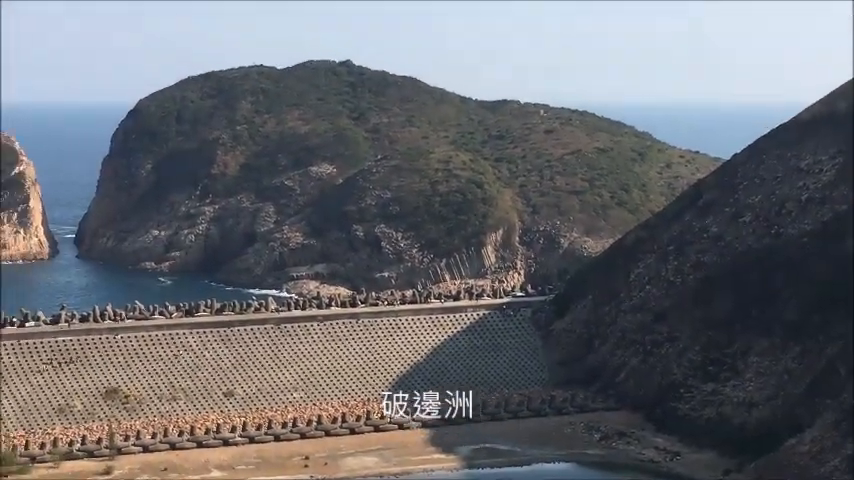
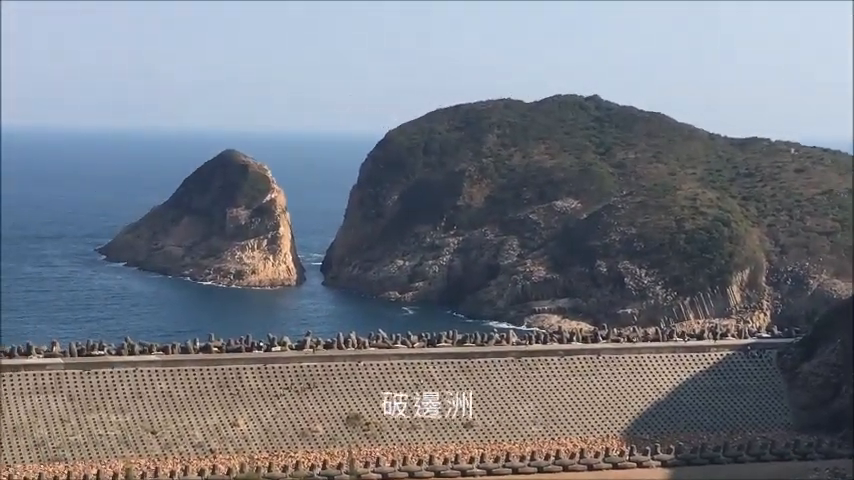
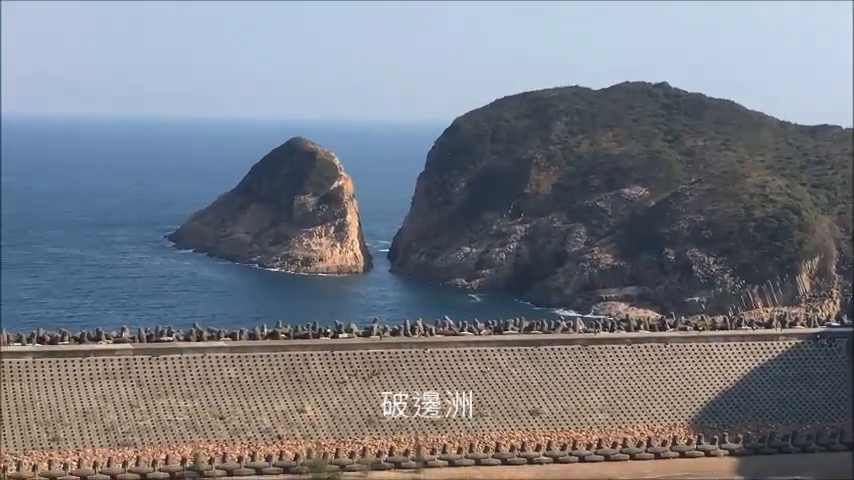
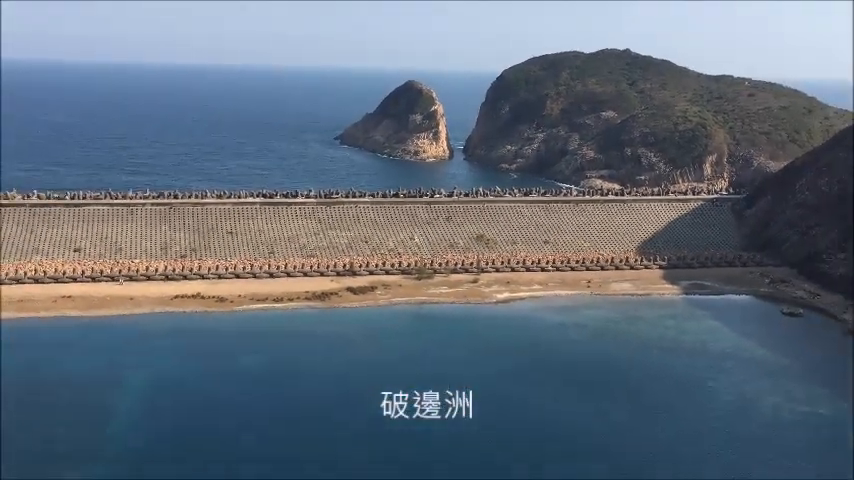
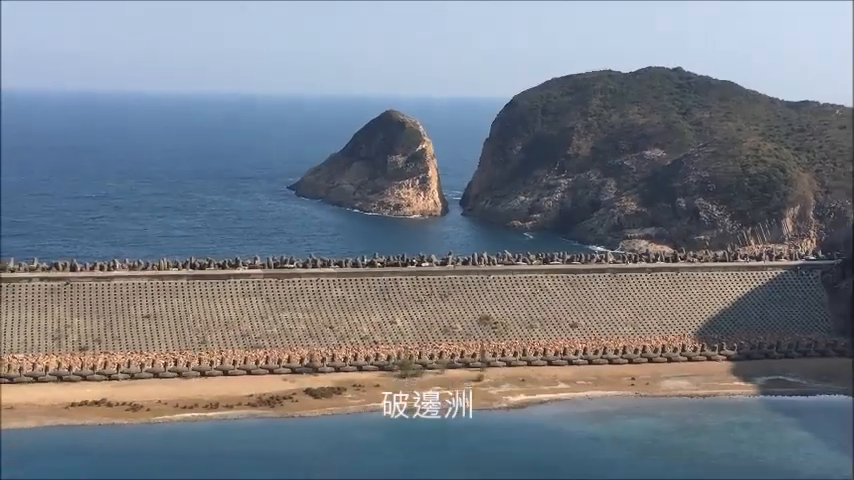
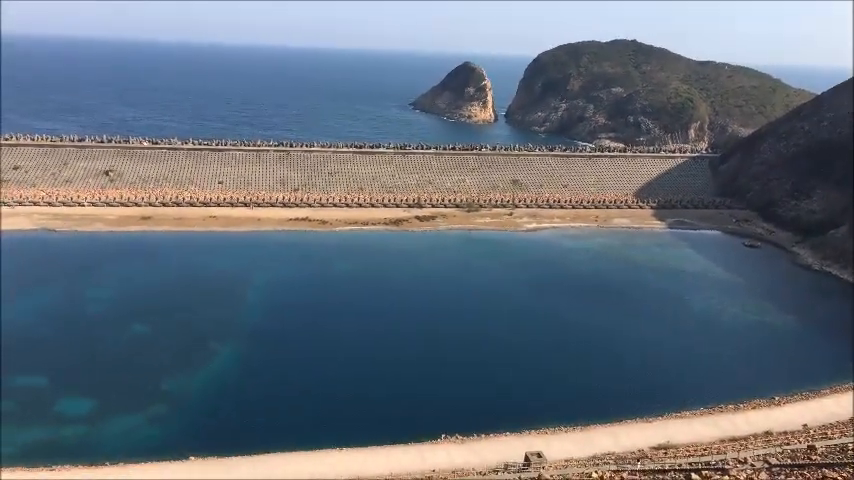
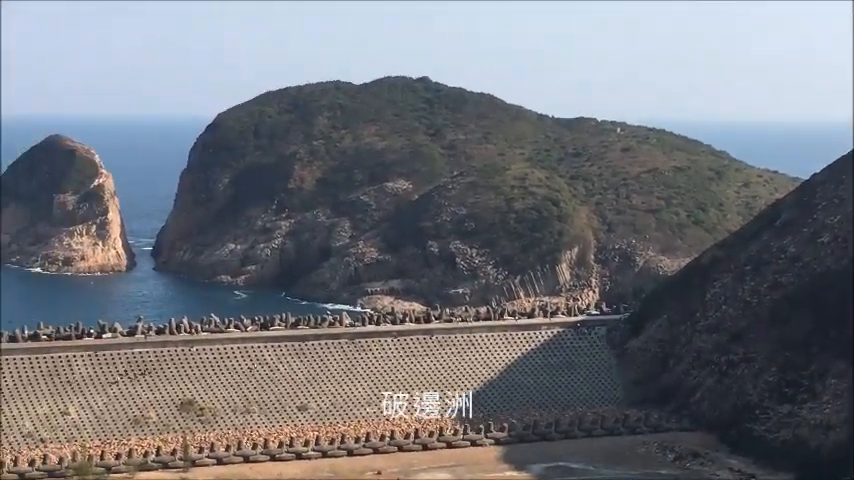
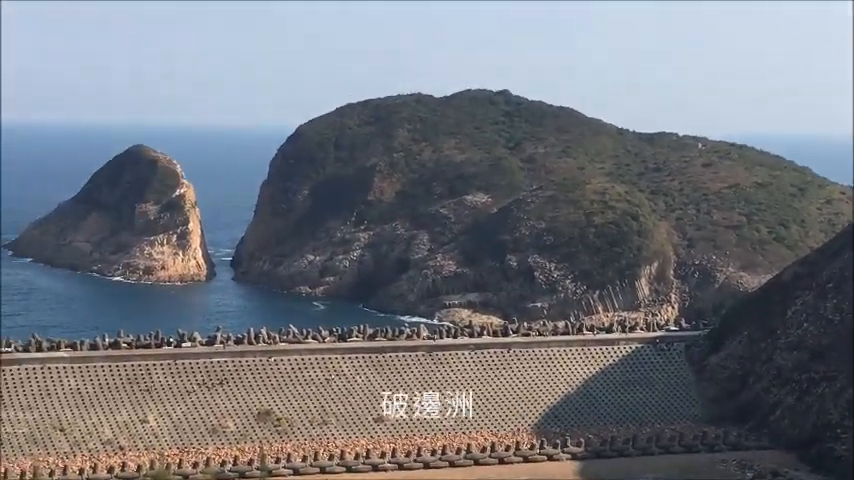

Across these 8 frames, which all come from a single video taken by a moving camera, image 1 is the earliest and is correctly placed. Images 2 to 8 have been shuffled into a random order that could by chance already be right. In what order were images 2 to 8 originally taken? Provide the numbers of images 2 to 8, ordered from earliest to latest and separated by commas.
7, 8, 2, 3, 5, 4, 6
